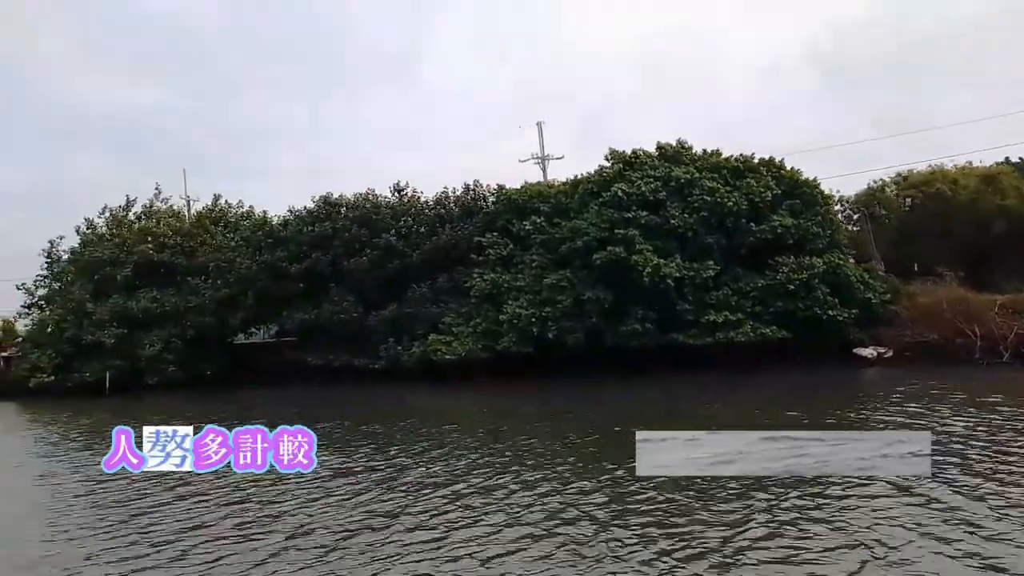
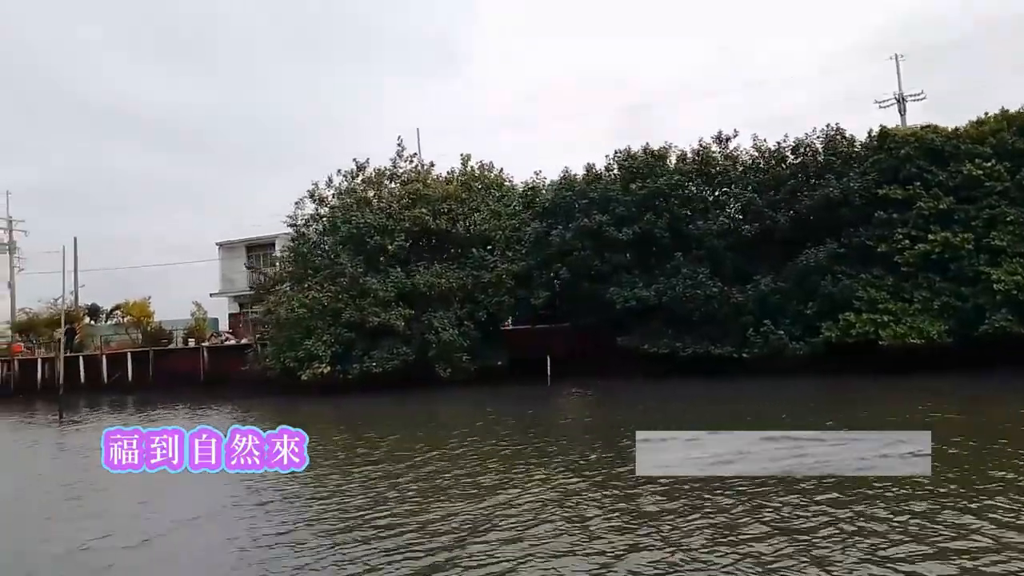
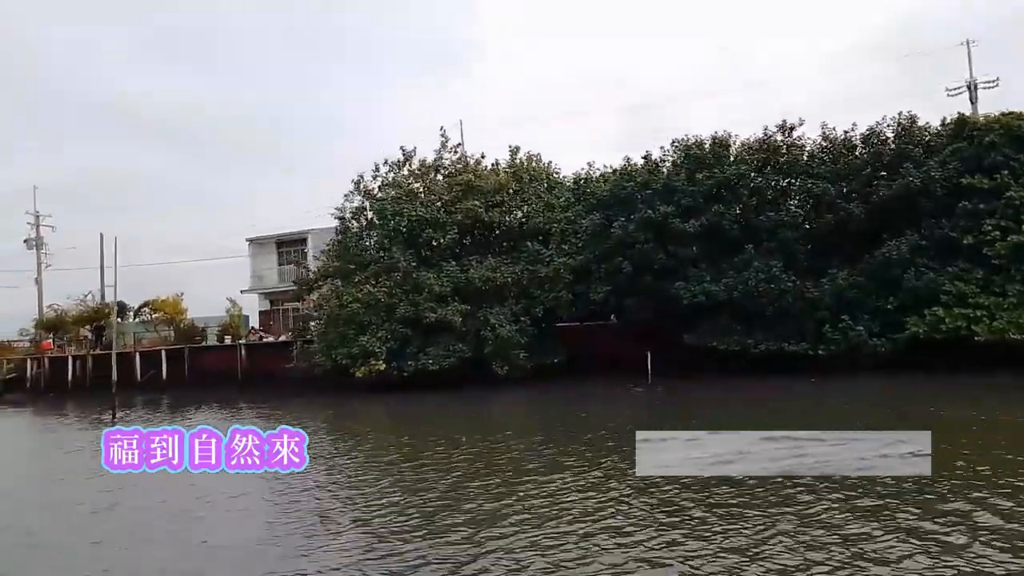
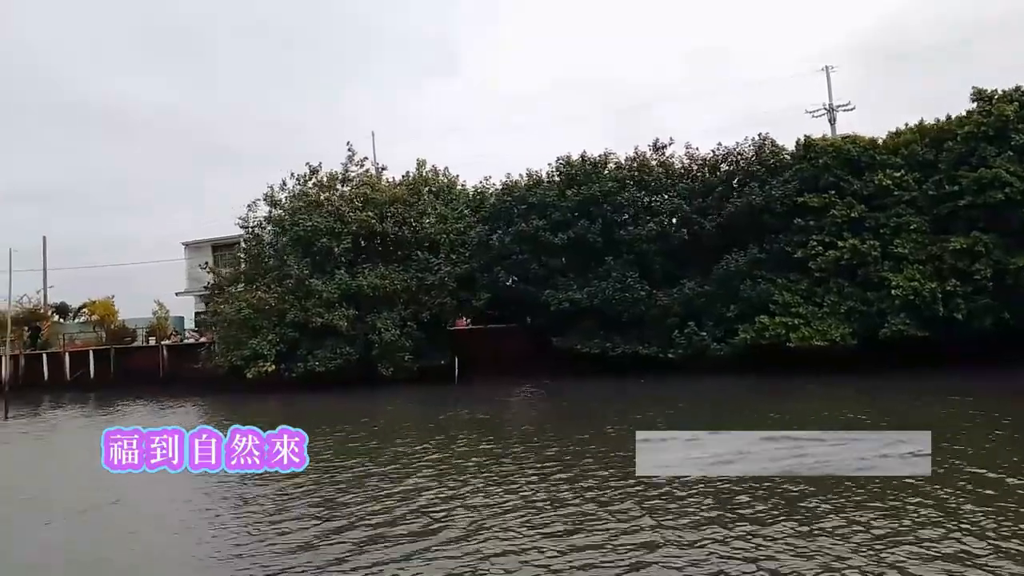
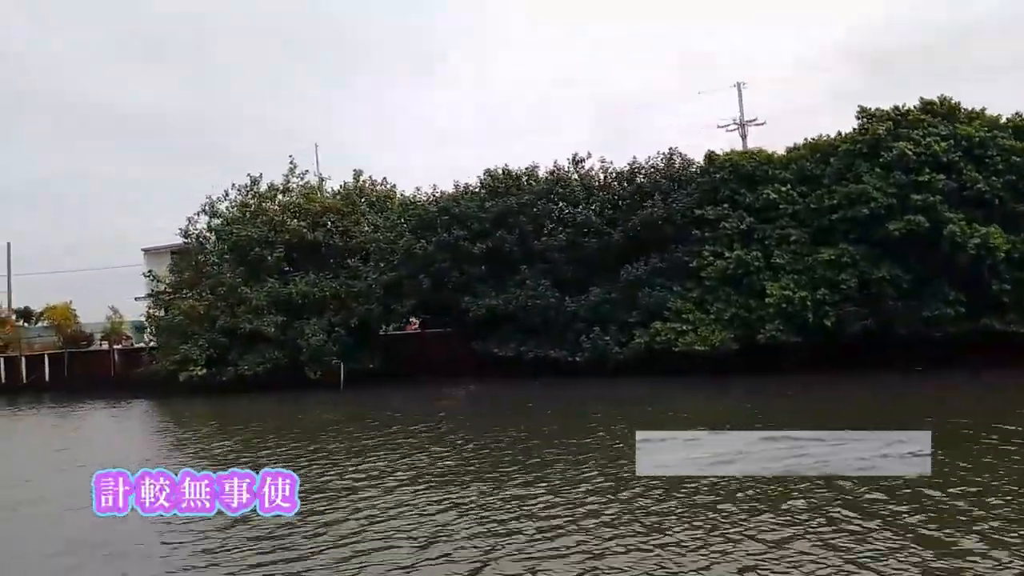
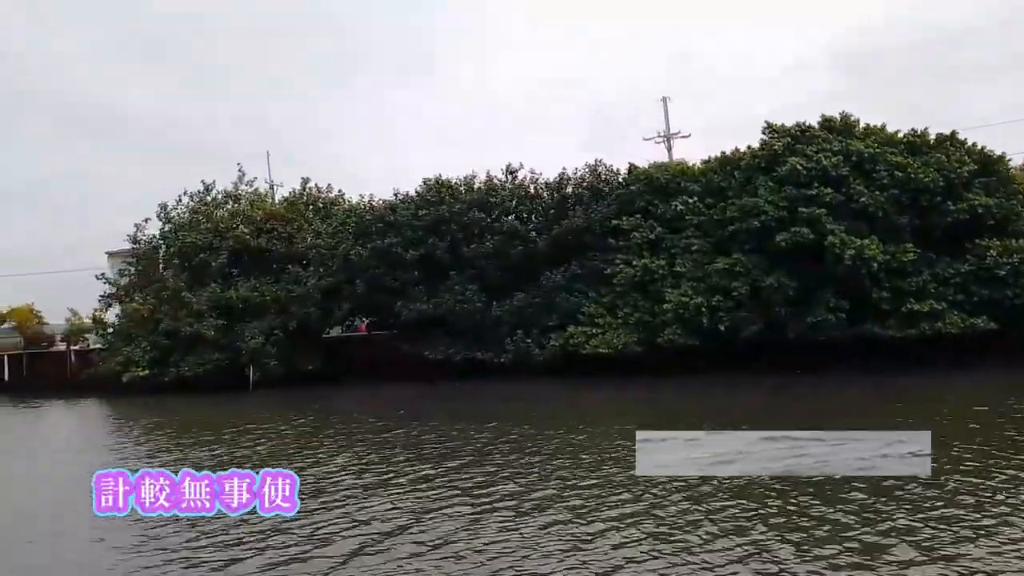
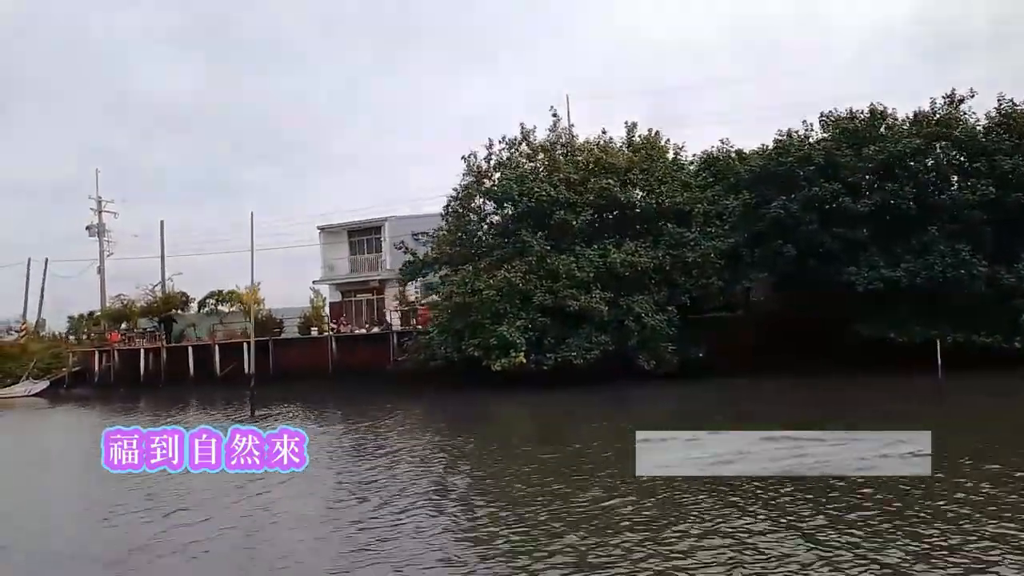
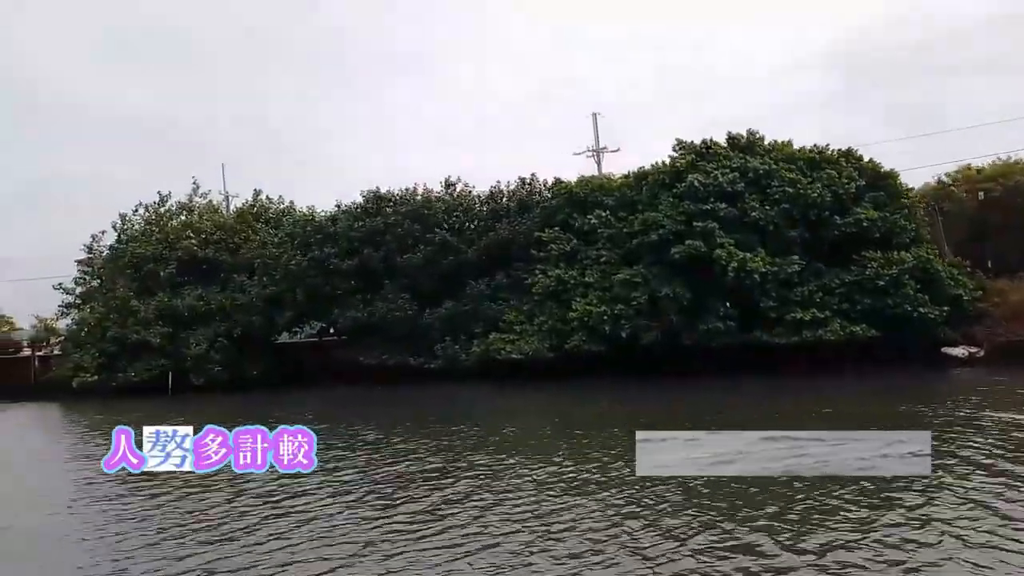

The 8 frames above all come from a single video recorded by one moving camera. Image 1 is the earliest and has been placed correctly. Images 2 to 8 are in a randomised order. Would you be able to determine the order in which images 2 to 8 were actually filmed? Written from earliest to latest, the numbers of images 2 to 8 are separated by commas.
8, 6, 5, 4, 2, 3, 7
